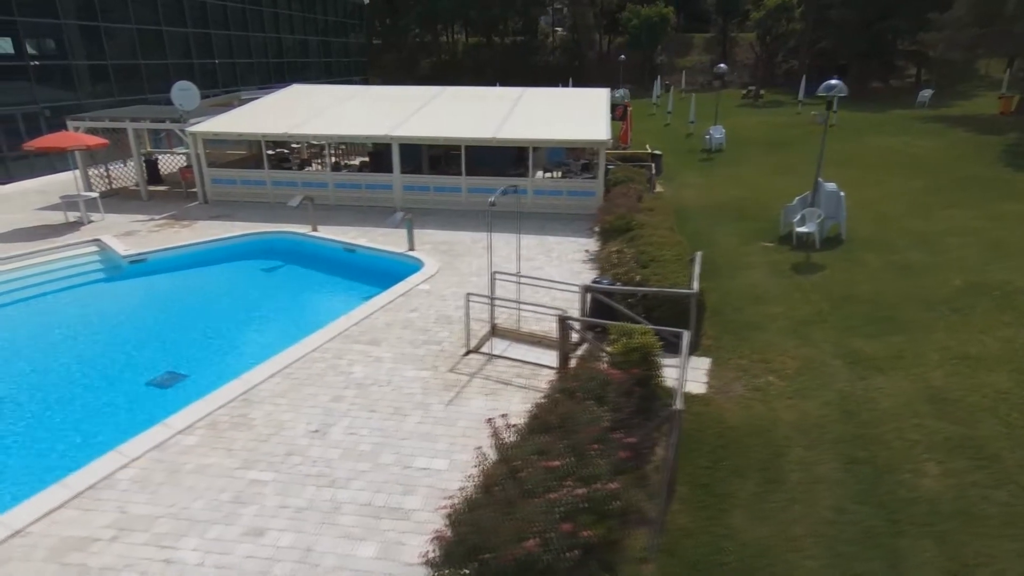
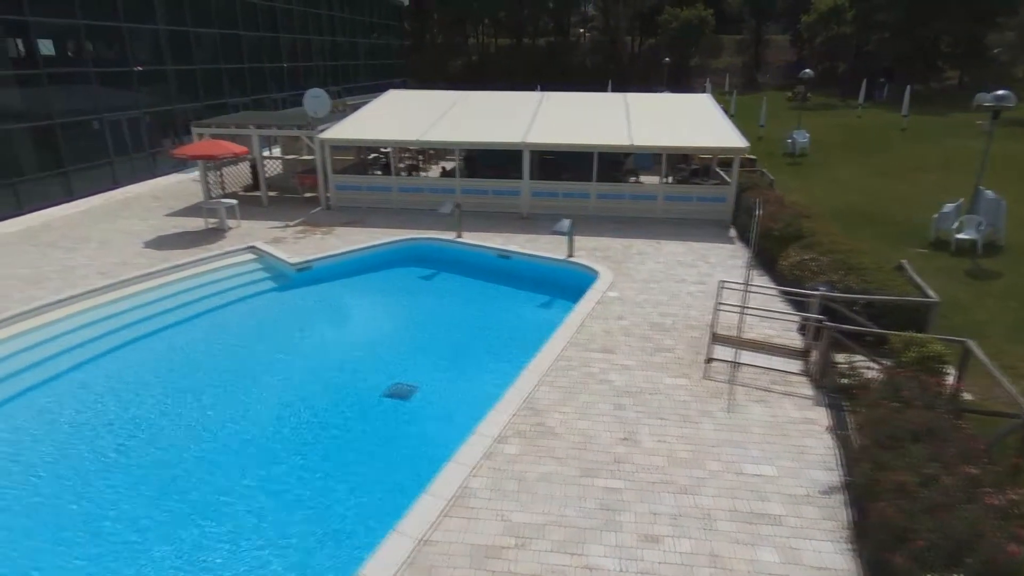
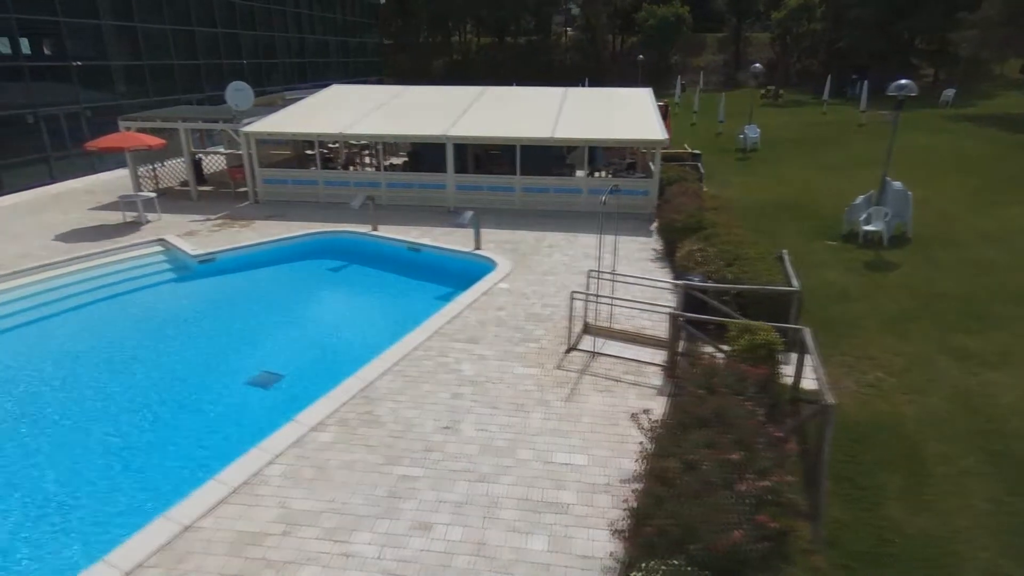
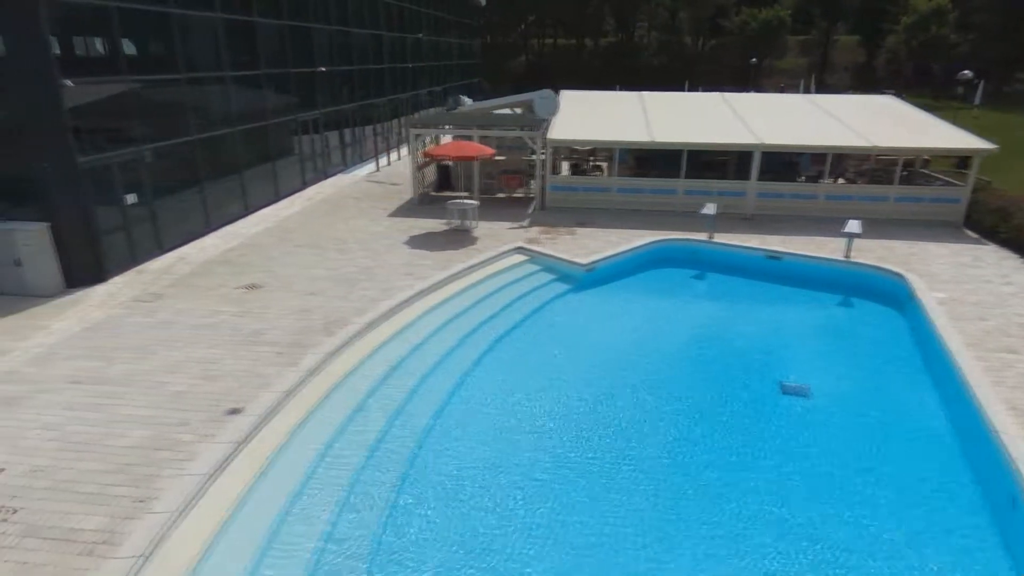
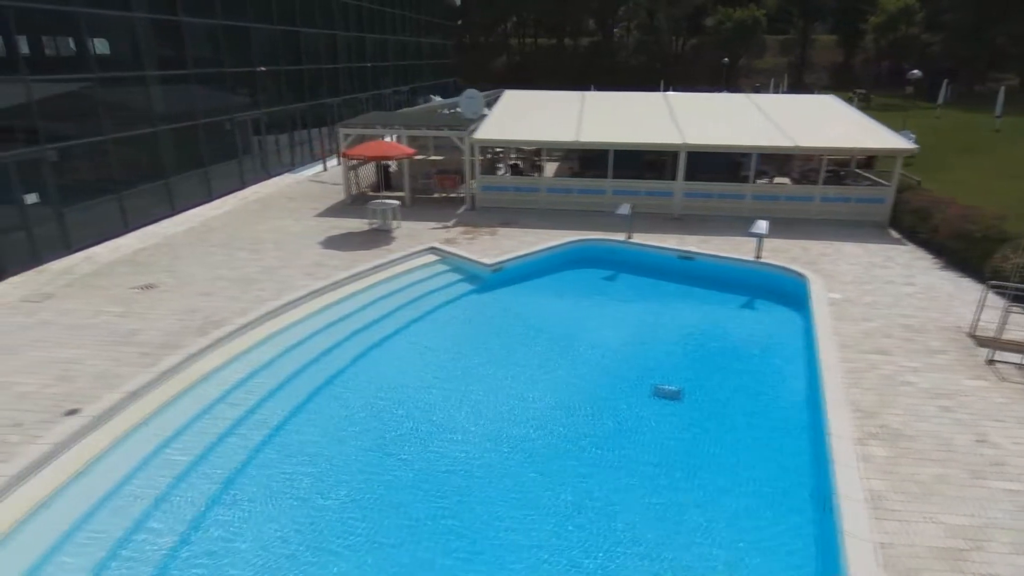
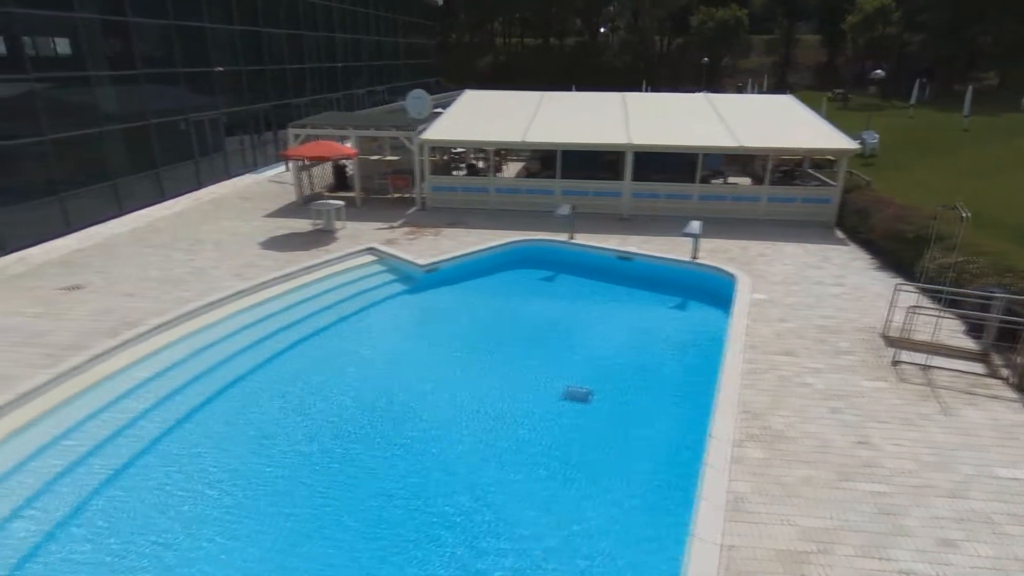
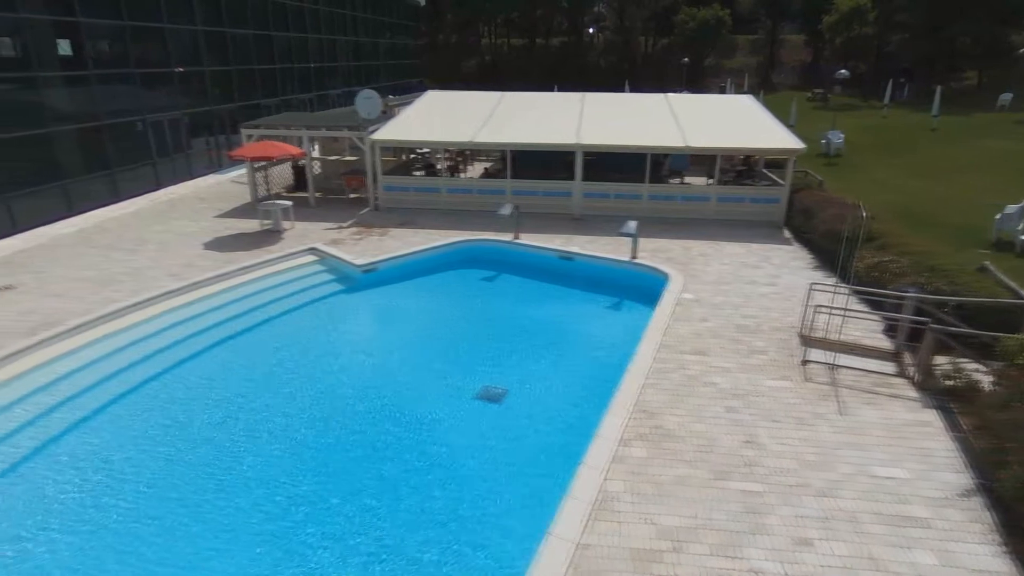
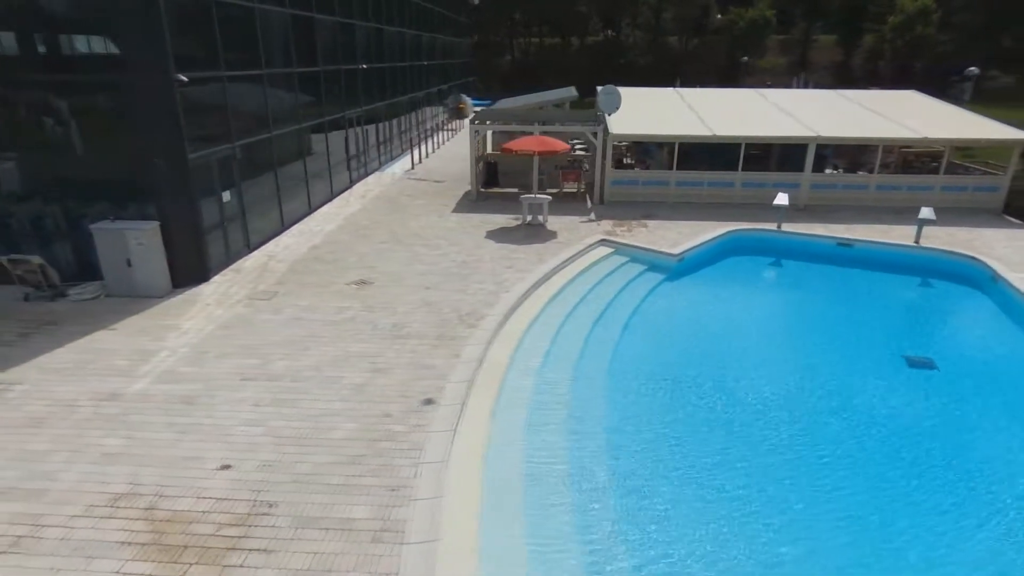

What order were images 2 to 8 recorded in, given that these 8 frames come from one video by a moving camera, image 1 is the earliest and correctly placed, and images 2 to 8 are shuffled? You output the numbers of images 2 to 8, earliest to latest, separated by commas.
3, 2, 7, 6, 5, 4, 8
